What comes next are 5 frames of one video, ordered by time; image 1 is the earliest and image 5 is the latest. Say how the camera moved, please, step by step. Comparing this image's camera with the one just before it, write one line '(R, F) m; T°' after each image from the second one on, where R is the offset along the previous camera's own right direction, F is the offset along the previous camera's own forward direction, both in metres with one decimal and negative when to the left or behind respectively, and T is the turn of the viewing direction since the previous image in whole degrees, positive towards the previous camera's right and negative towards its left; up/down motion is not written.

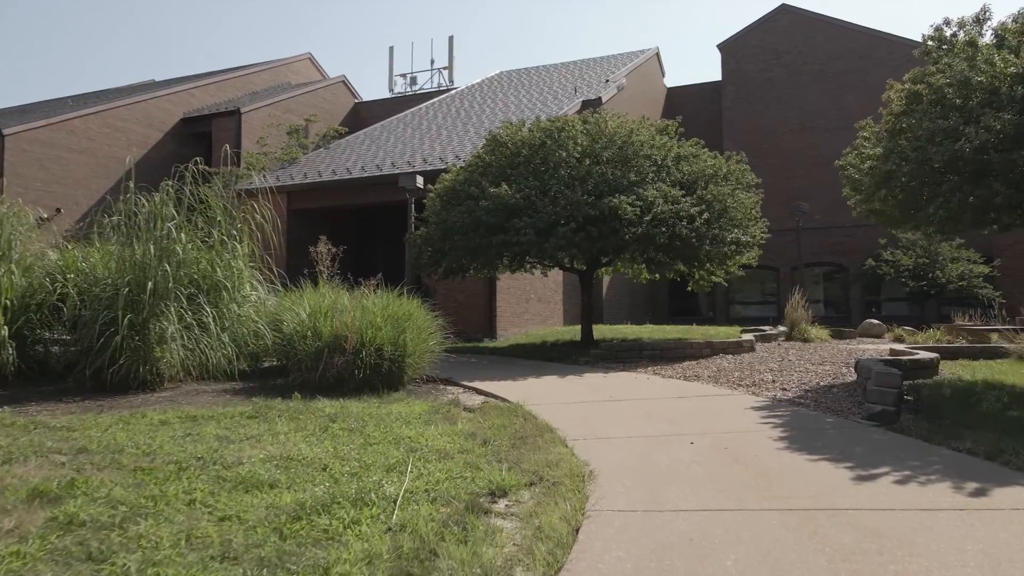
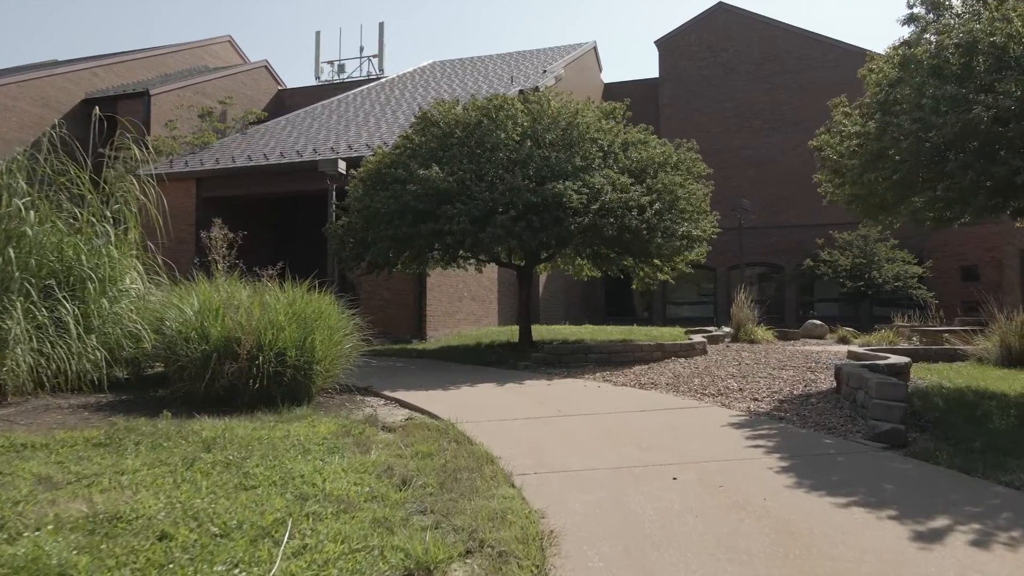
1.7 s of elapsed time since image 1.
(0.0, +1.4) m; +5°
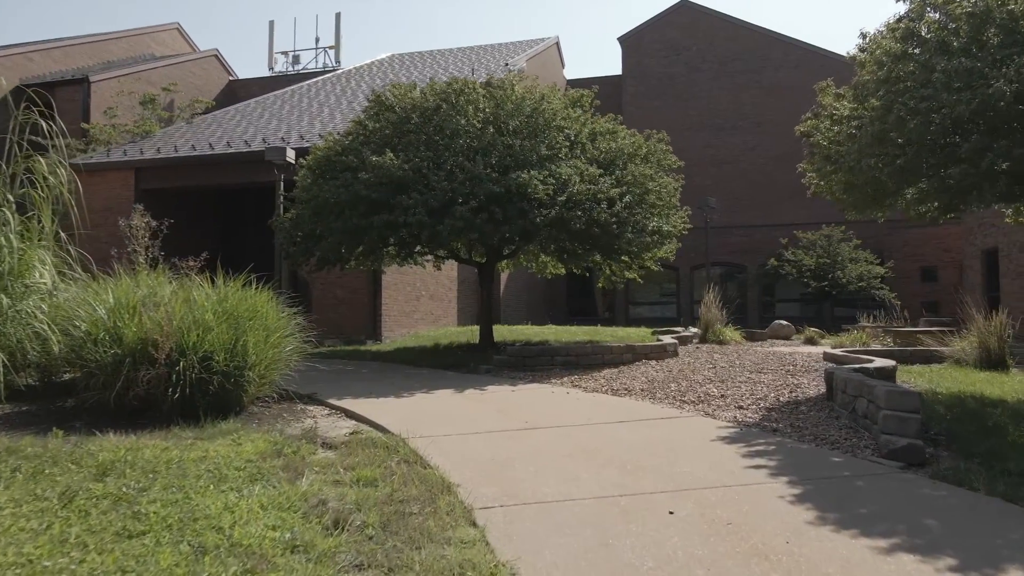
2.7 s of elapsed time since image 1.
(0.0, +0.8) m; +3°
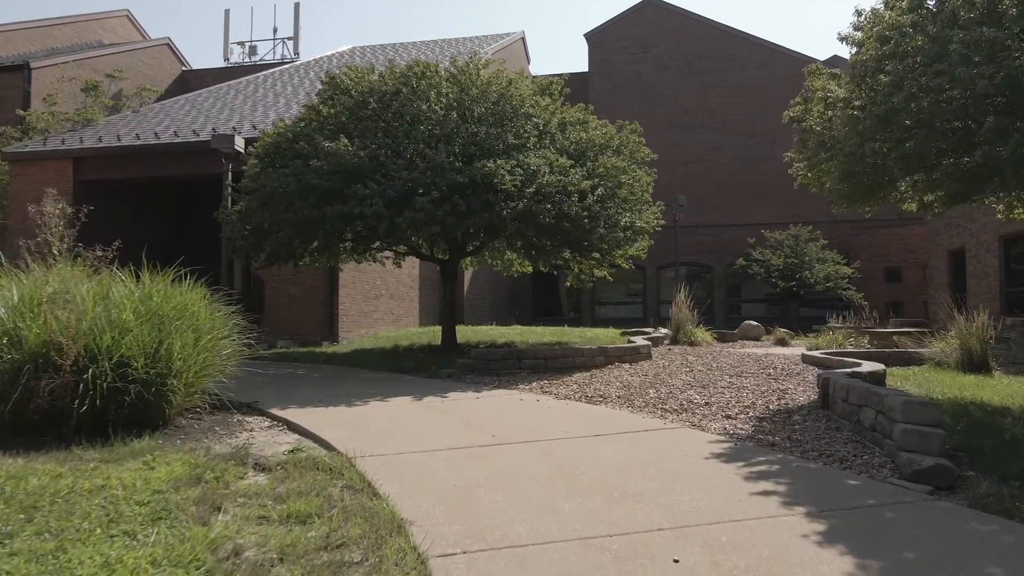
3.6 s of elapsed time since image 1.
(0.0, +0.7) m; +3°
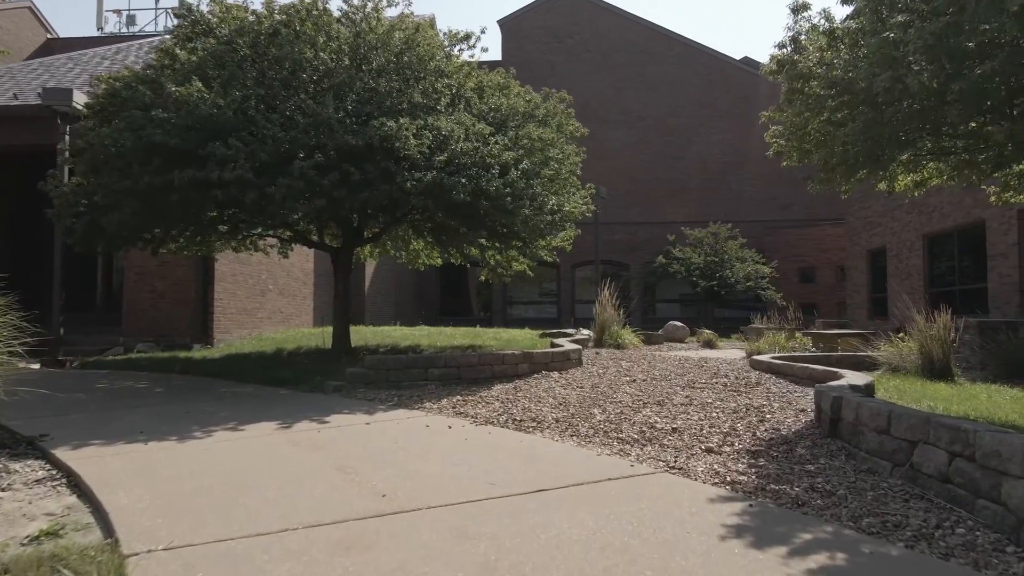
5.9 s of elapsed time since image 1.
(0.0, +1.9) m; +7°
